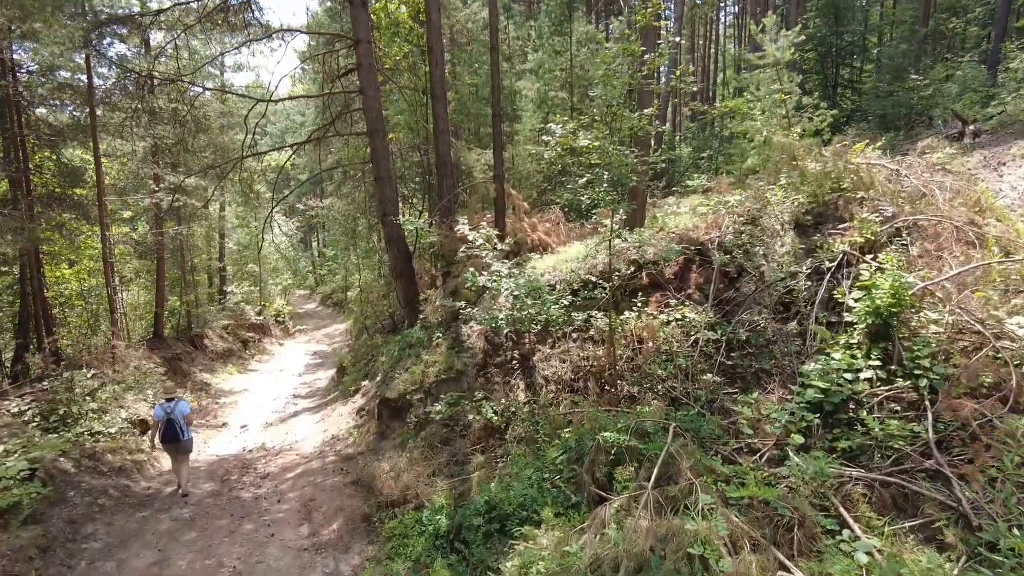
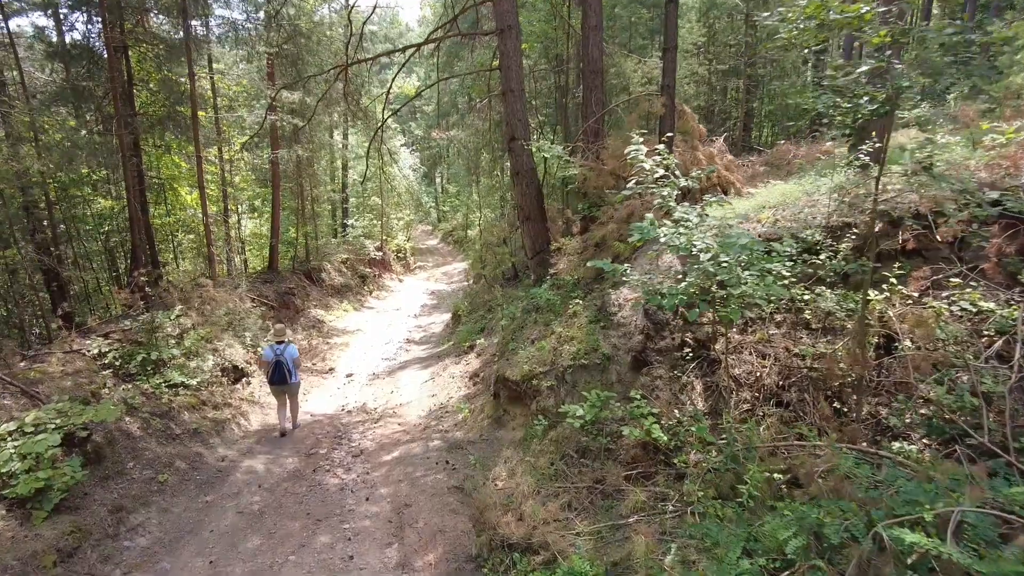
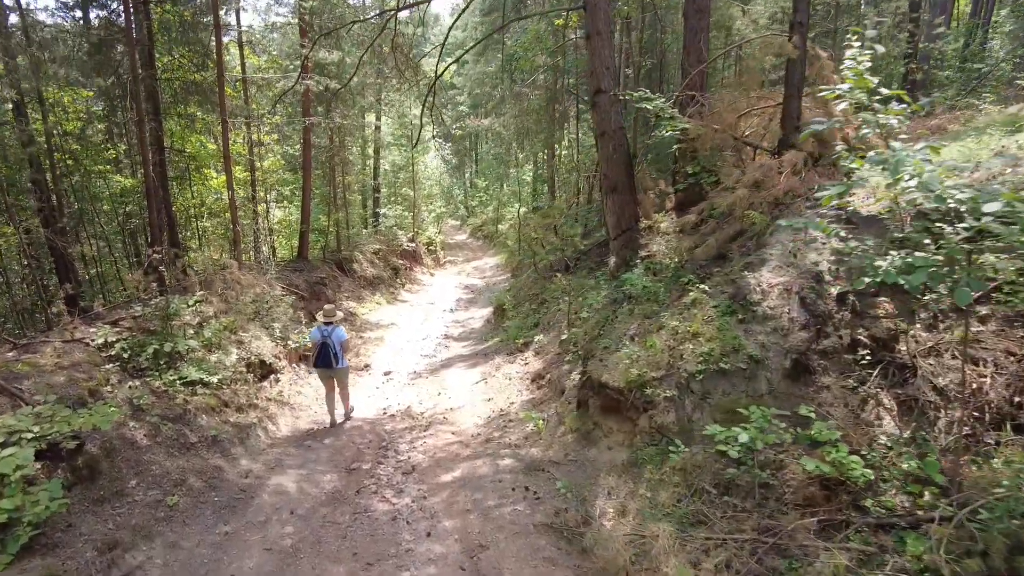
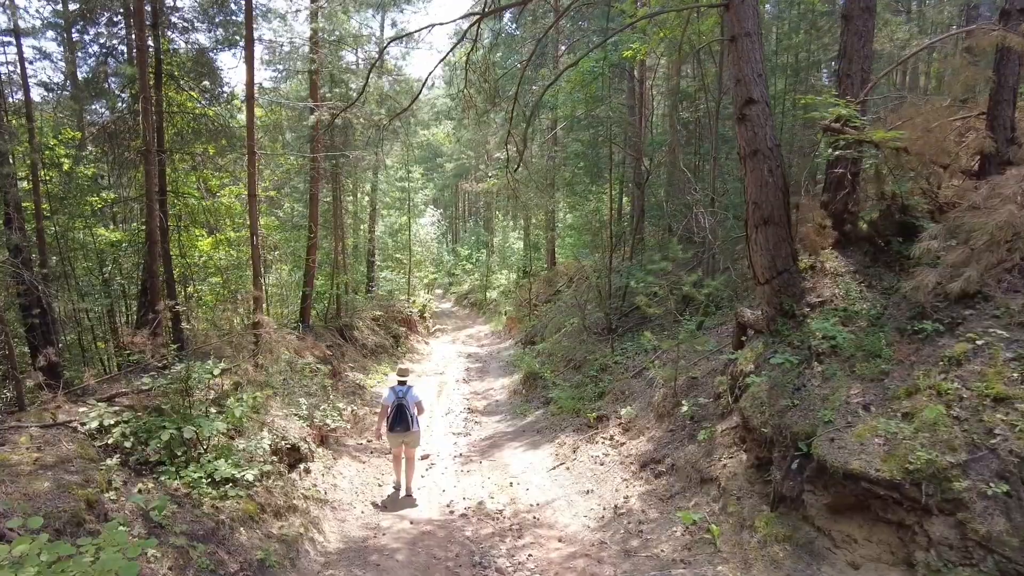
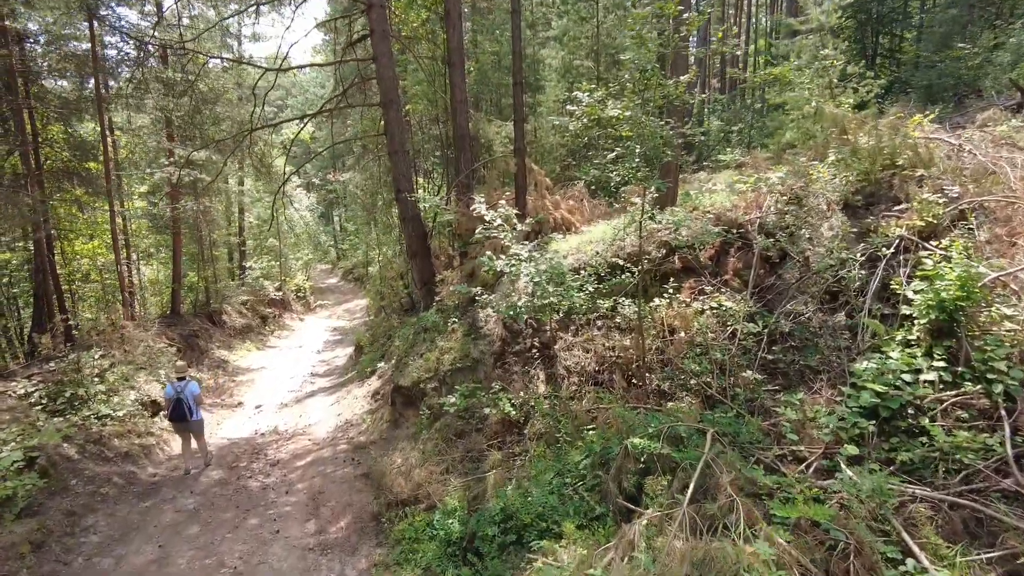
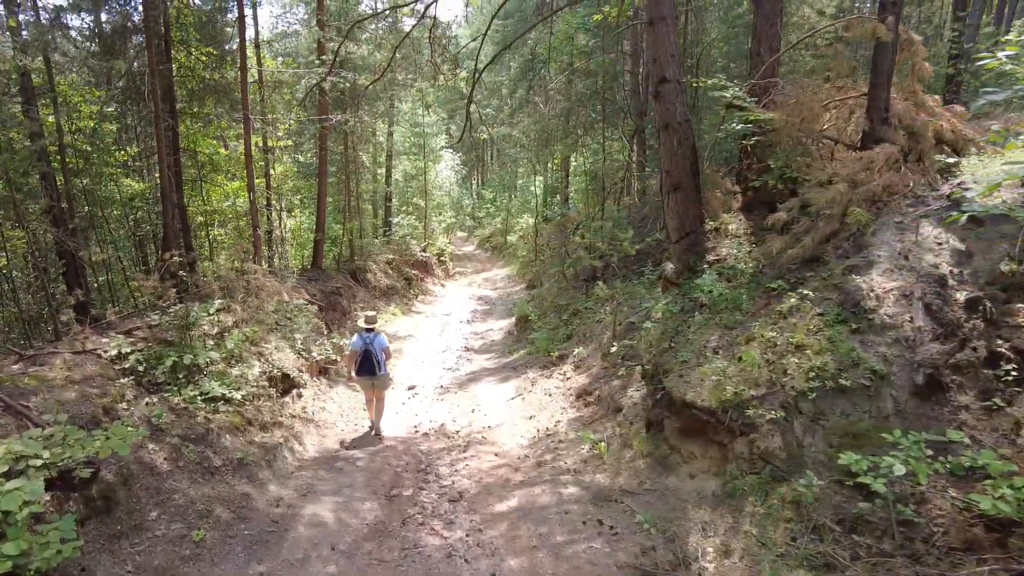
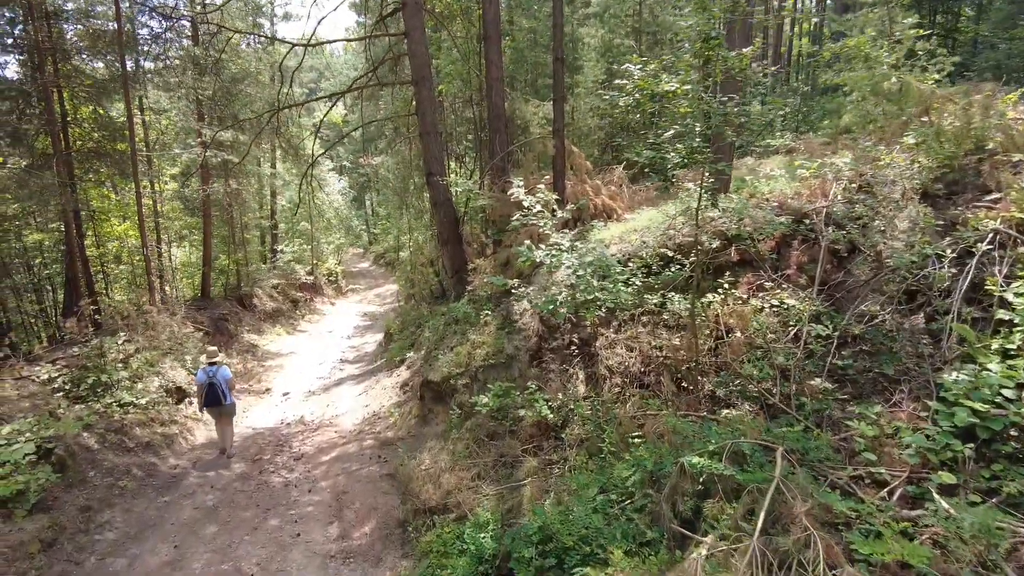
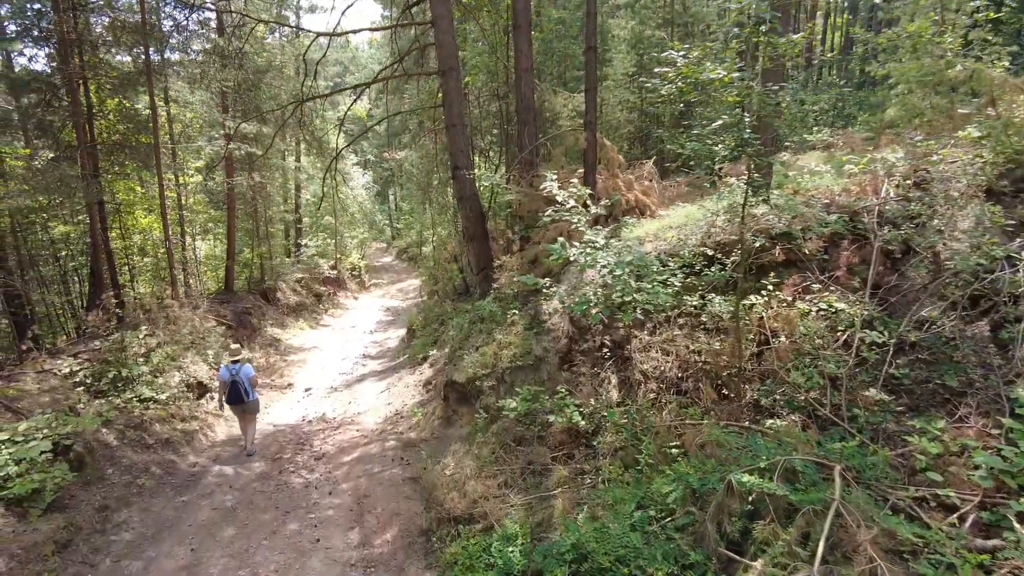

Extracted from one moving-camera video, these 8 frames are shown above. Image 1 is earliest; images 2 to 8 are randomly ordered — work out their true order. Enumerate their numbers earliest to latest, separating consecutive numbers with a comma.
5, 7, 8, 2, 3, 6, 4
